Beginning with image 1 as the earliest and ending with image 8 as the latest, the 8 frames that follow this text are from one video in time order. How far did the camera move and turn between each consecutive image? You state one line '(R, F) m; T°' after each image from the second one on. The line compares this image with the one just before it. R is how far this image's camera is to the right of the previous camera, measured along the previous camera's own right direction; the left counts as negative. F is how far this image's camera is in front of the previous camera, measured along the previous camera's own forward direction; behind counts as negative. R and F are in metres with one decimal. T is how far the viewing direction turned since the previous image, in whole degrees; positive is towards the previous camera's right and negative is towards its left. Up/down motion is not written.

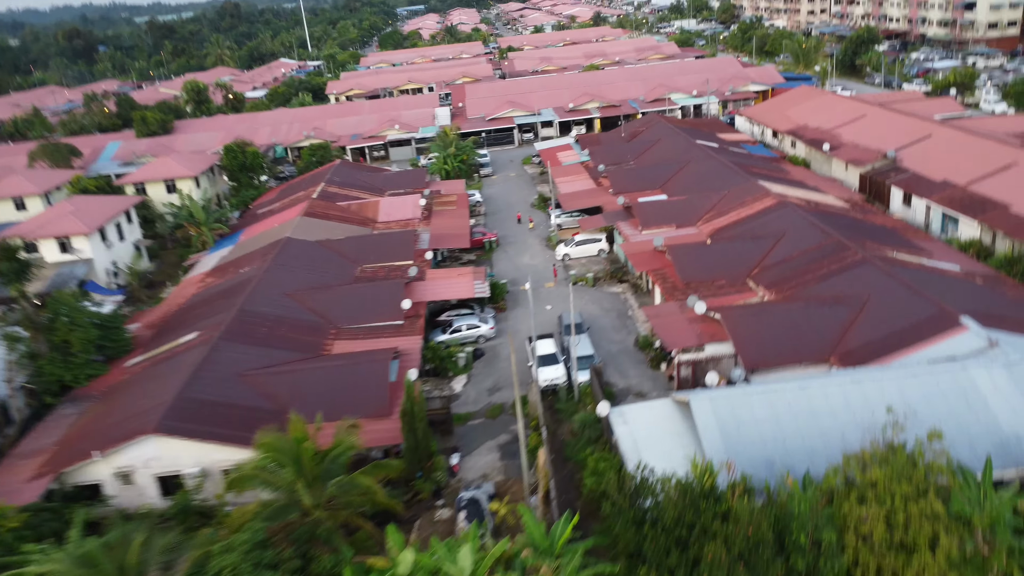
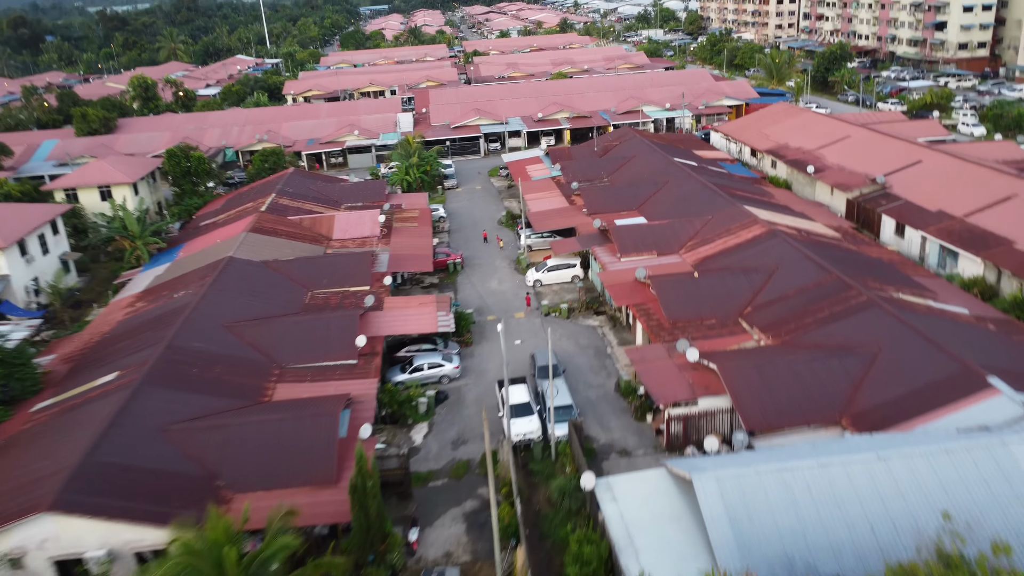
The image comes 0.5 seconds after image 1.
(-0.3, +2.9) m; +3°
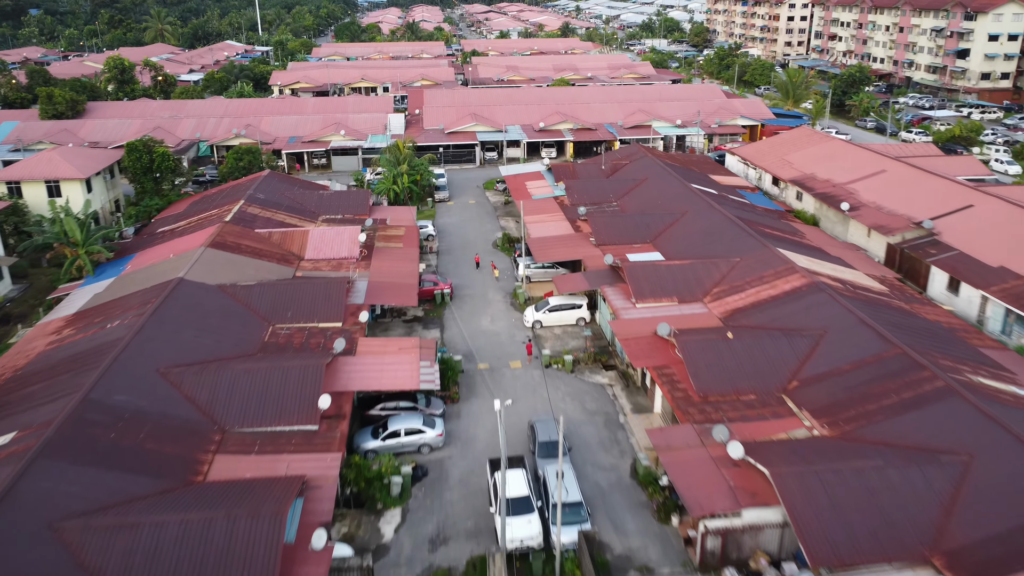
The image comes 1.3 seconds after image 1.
(-0.5, +4.3) m; +1°
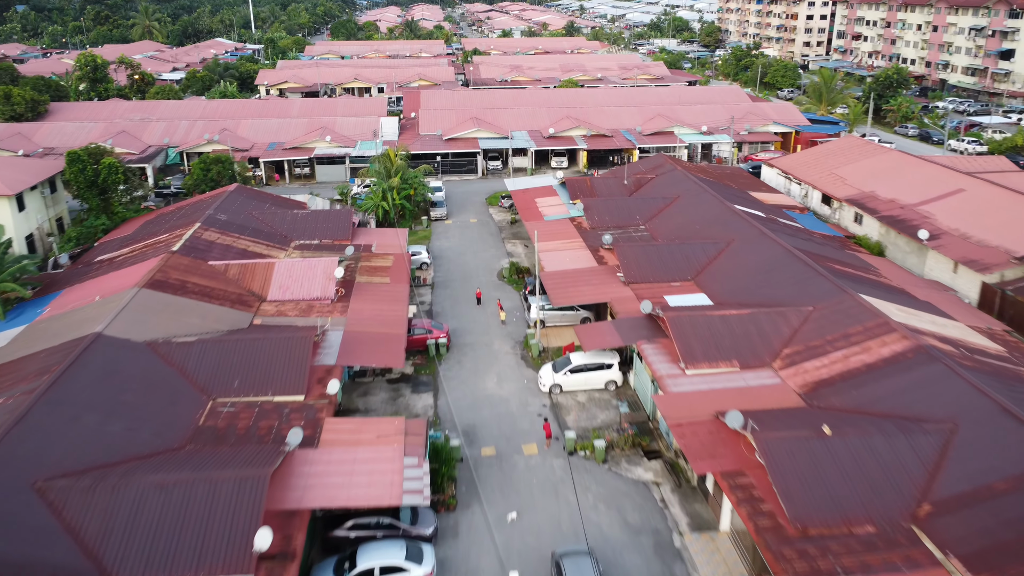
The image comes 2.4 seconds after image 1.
(-0.4, +6.0) m; 0°
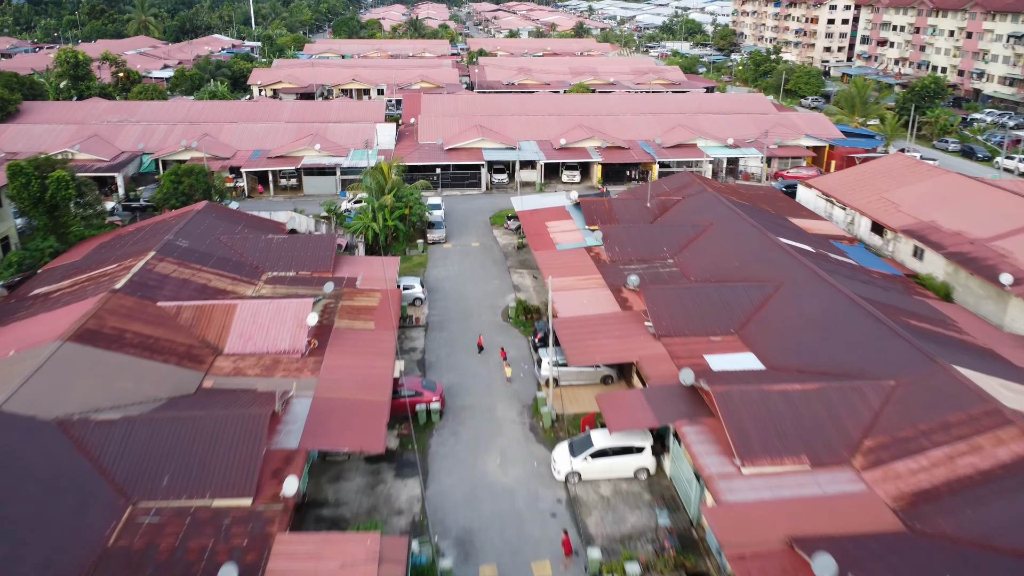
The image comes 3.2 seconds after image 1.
(-0.2, +4.4) m; 0°
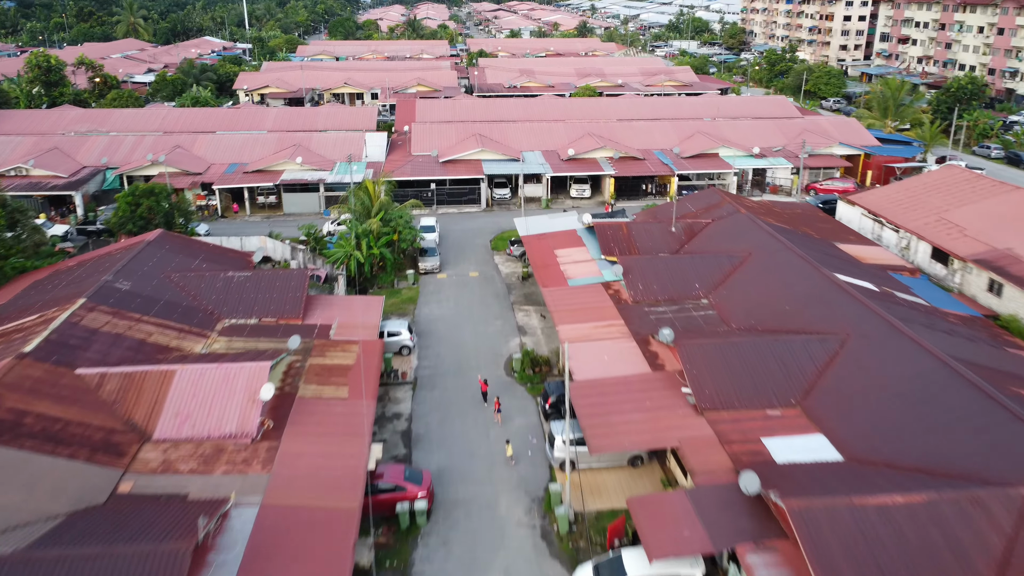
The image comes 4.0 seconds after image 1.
(-0.1, +4.5) m; 0°
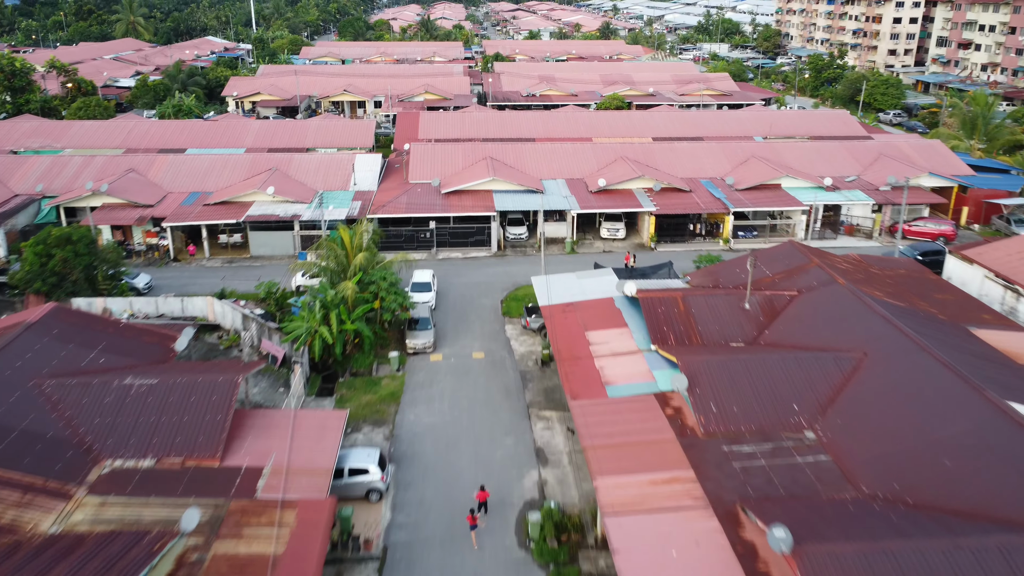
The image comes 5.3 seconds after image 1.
(0.0, +7.4) m; -1°
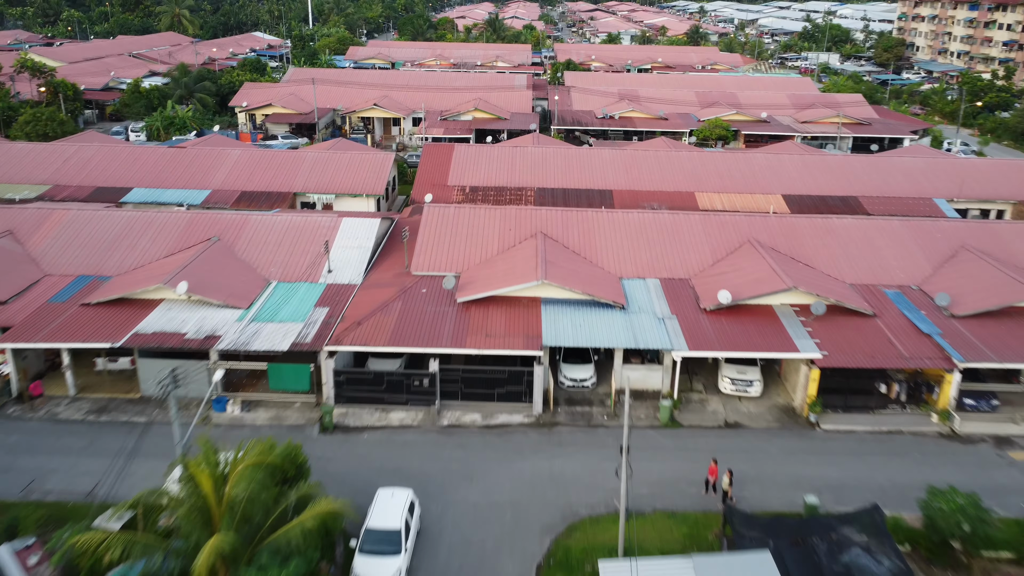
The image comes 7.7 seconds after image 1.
(+0.1, +13.5) m; -5°
